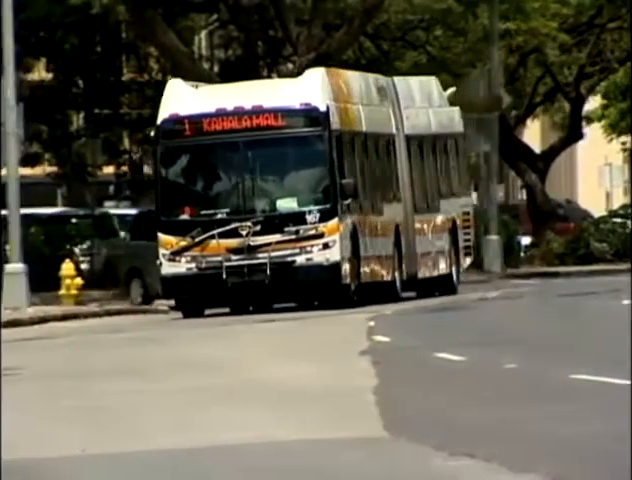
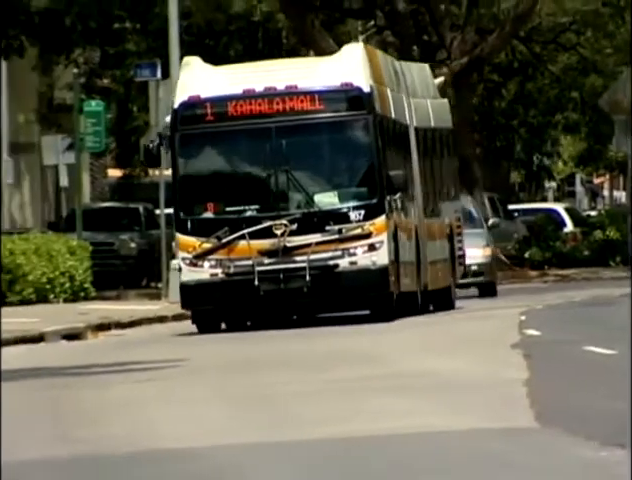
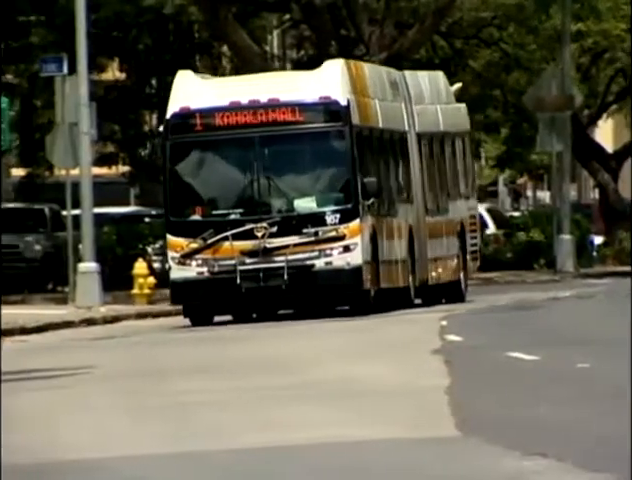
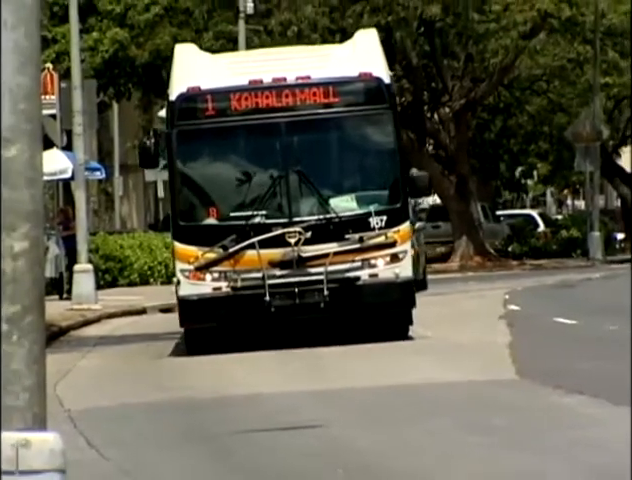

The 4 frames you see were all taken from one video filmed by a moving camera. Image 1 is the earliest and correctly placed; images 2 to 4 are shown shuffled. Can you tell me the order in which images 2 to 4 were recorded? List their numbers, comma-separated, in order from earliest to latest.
3, 2, 4
